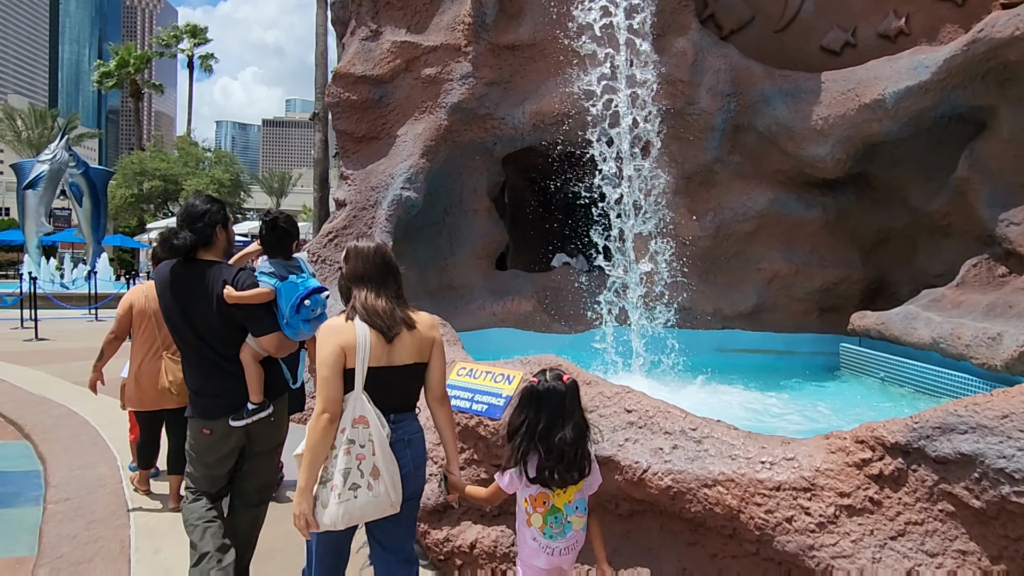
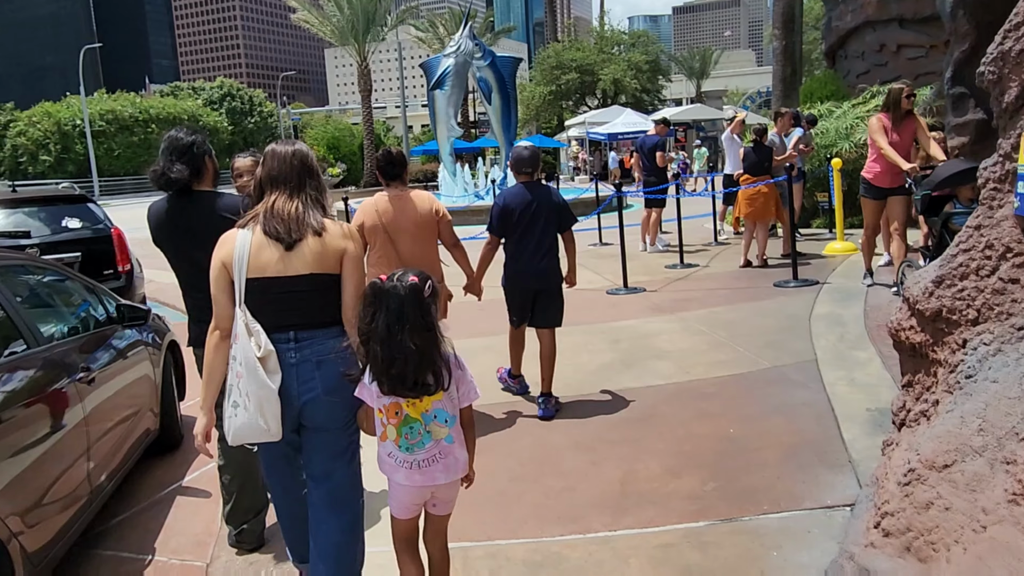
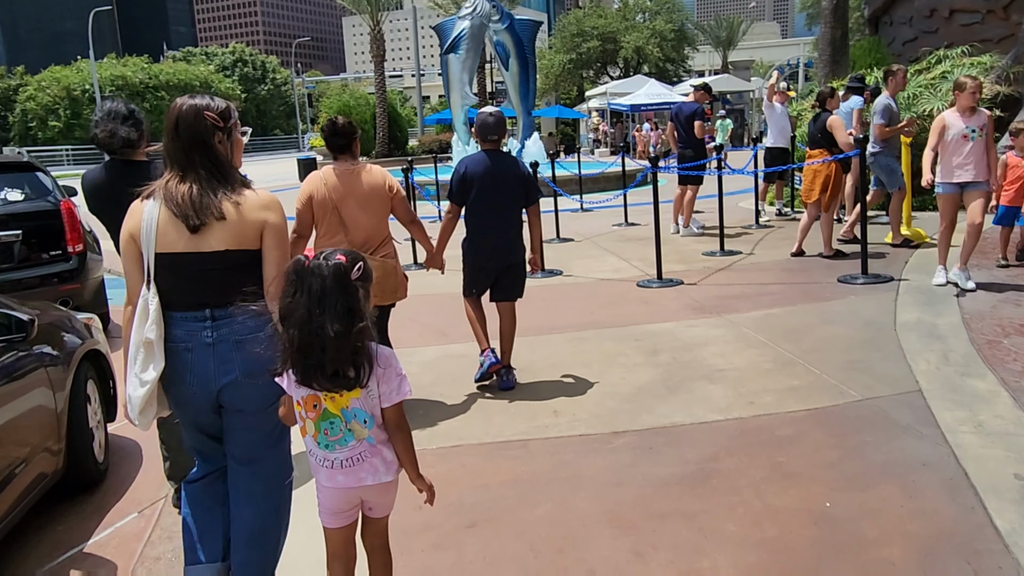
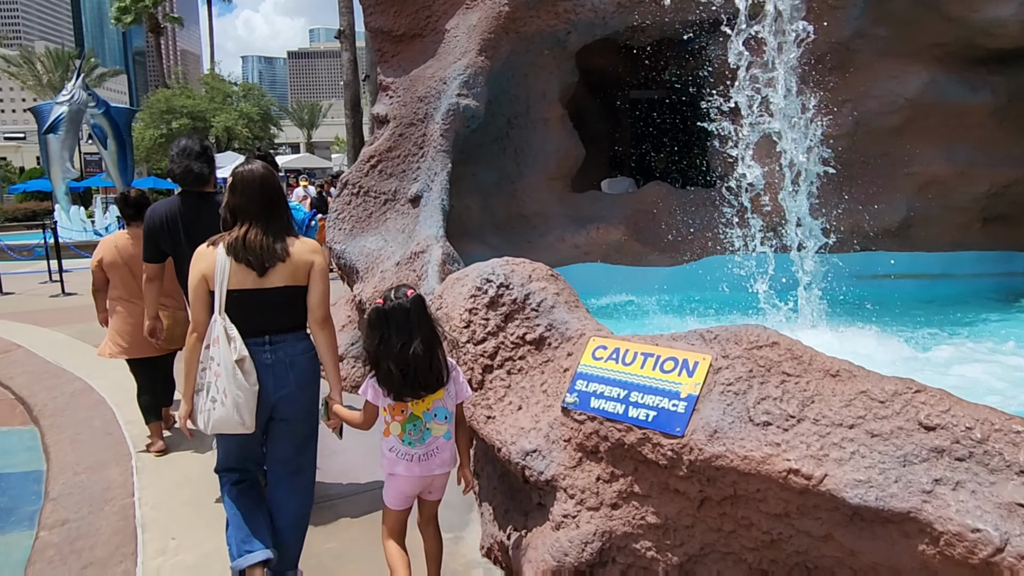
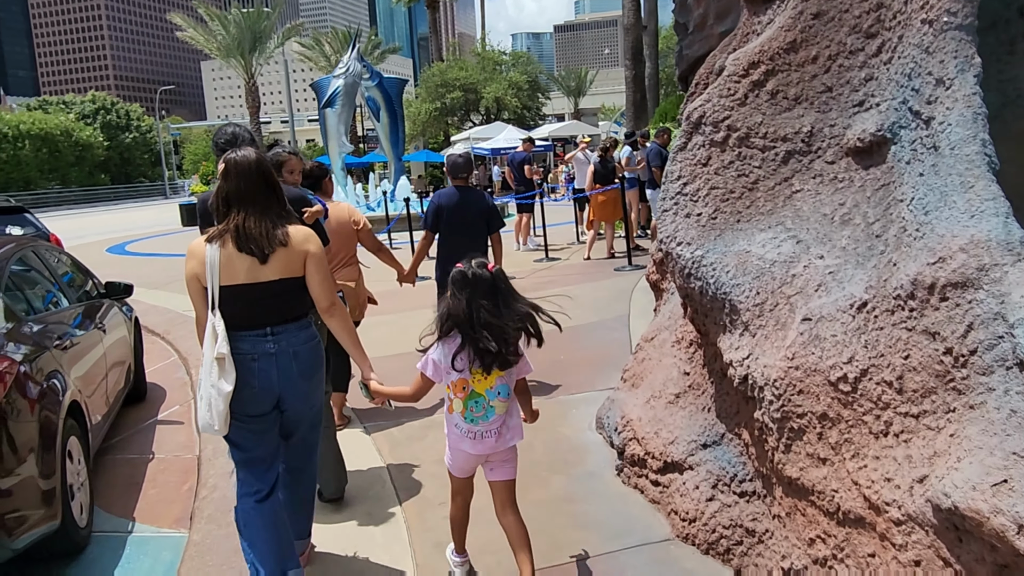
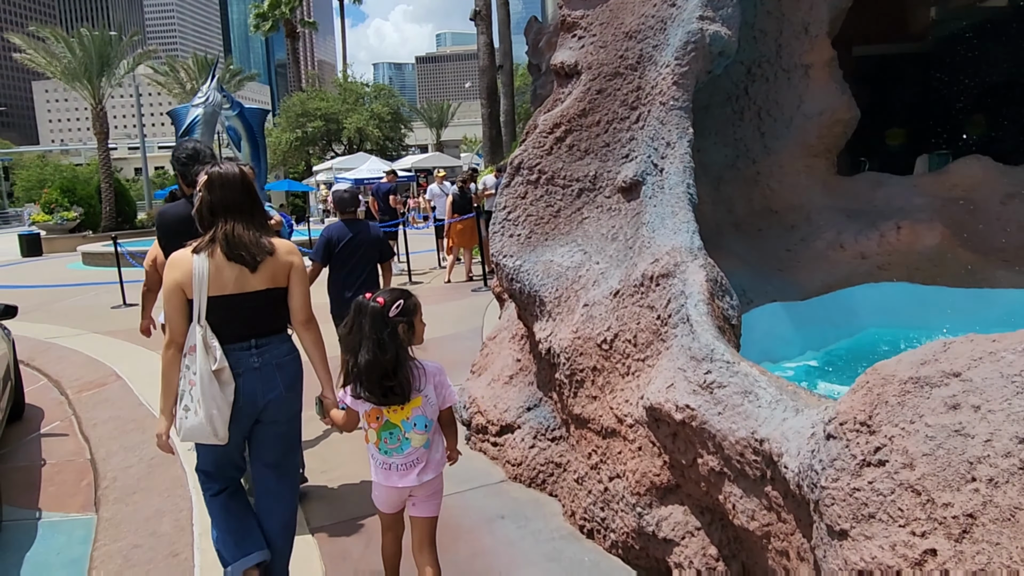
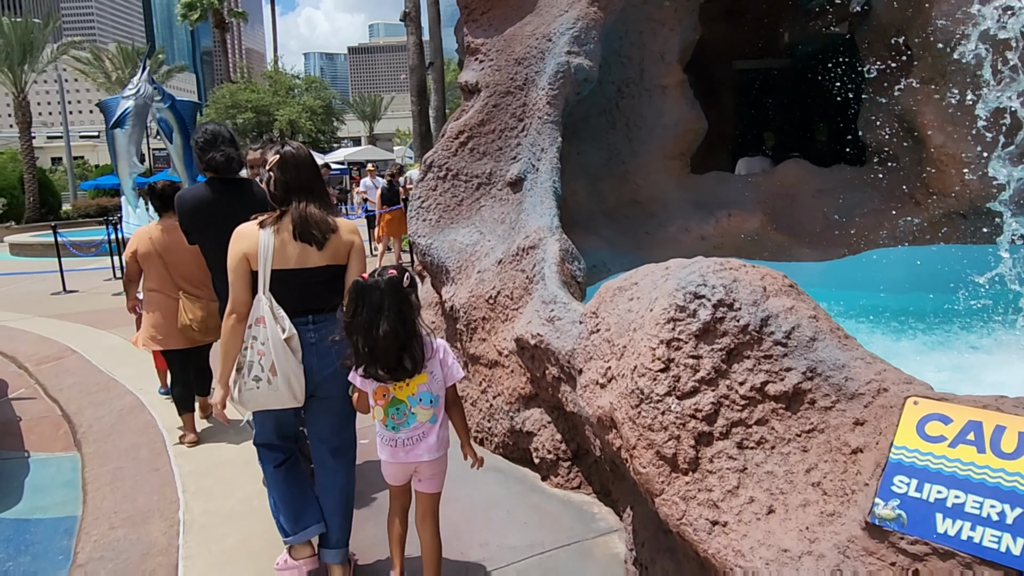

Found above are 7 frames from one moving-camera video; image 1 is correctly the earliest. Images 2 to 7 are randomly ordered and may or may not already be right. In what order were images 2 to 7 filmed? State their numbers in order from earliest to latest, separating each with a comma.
4, 7, 6, 5, 2, 3
